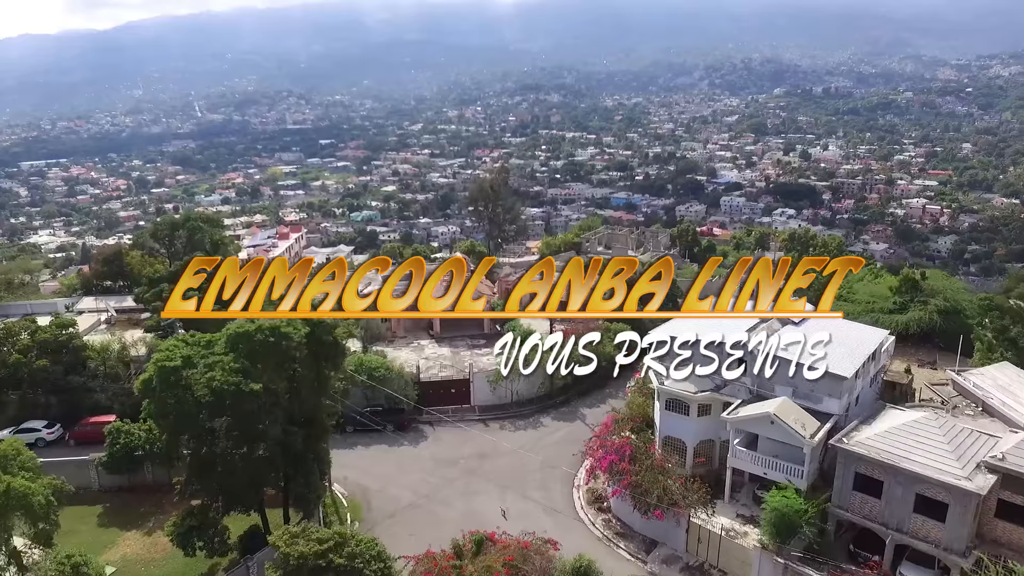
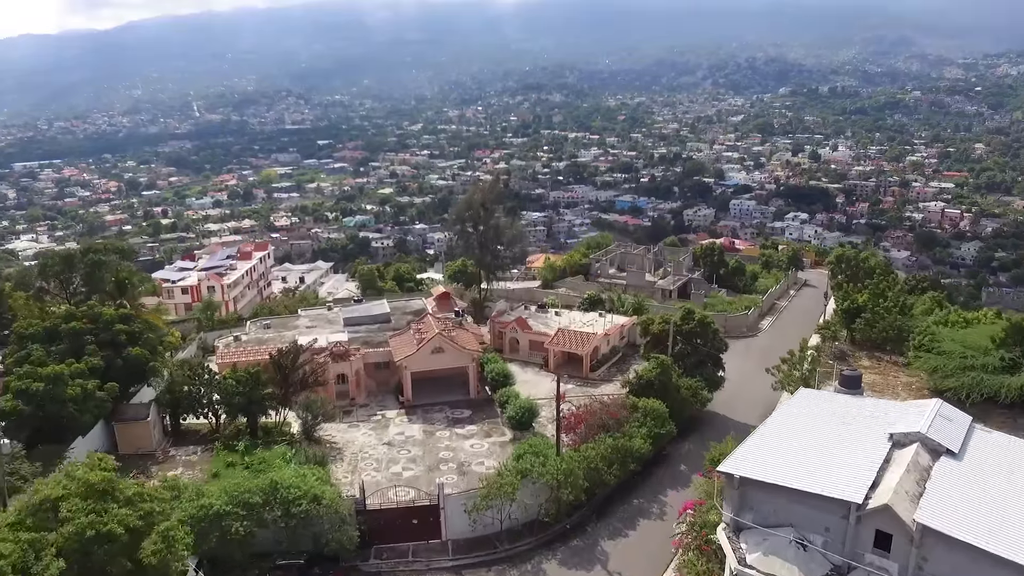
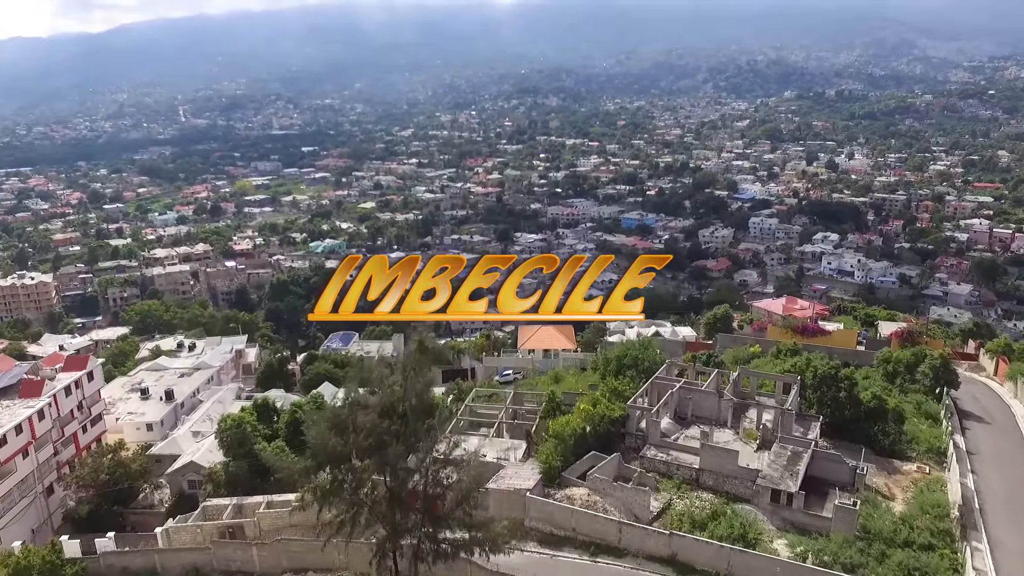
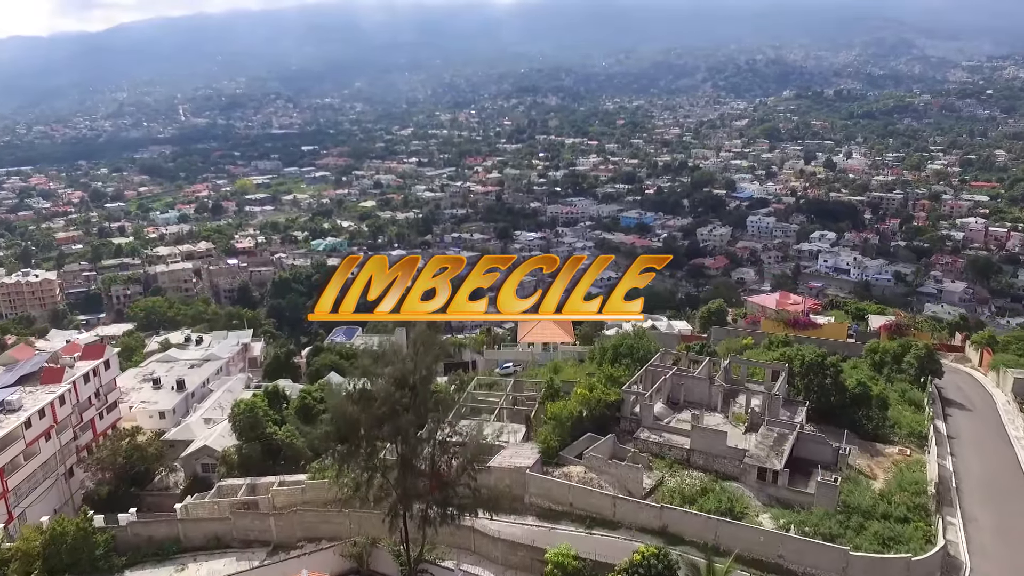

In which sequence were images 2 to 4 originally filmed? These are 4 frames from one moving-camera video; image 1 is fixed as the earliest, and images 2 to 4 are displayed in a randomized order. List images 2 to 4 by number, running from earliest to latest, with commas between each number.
2, 4, 3
